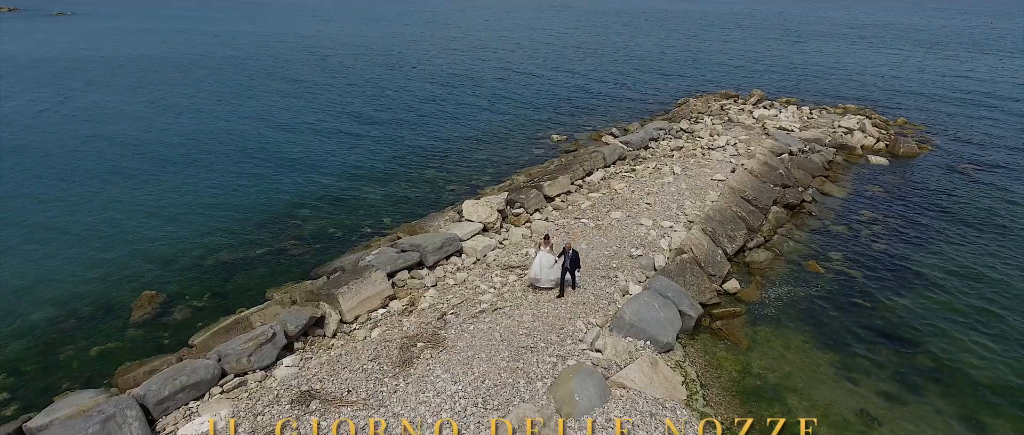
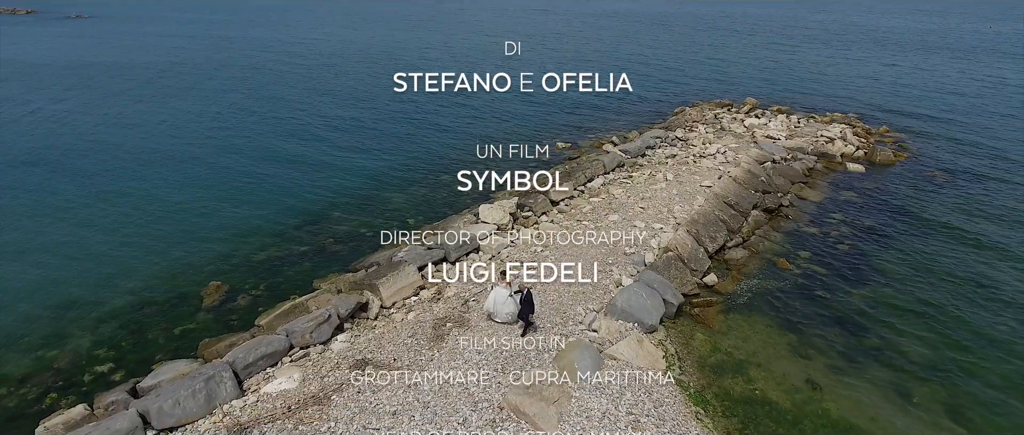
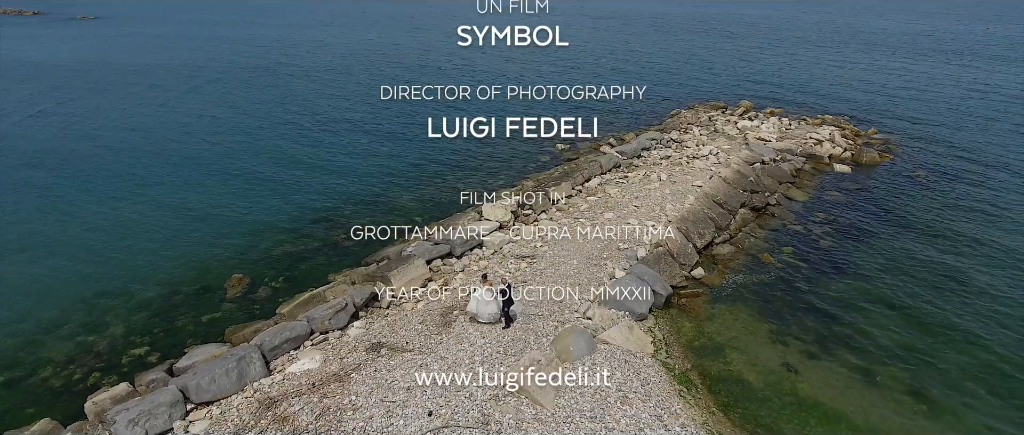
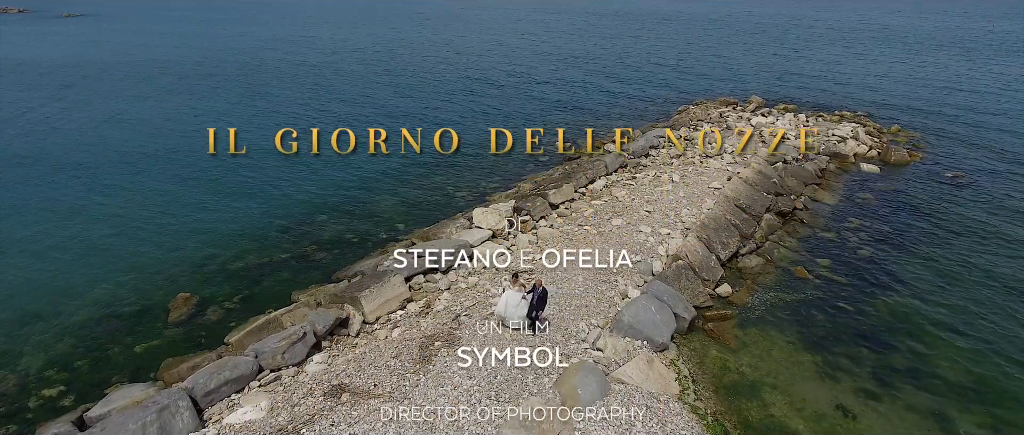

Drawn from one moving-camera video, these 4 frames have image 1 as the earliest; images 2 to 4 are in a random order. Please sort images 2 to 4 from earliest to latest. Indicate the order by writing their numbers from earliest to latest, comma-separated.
4, 2, 3
